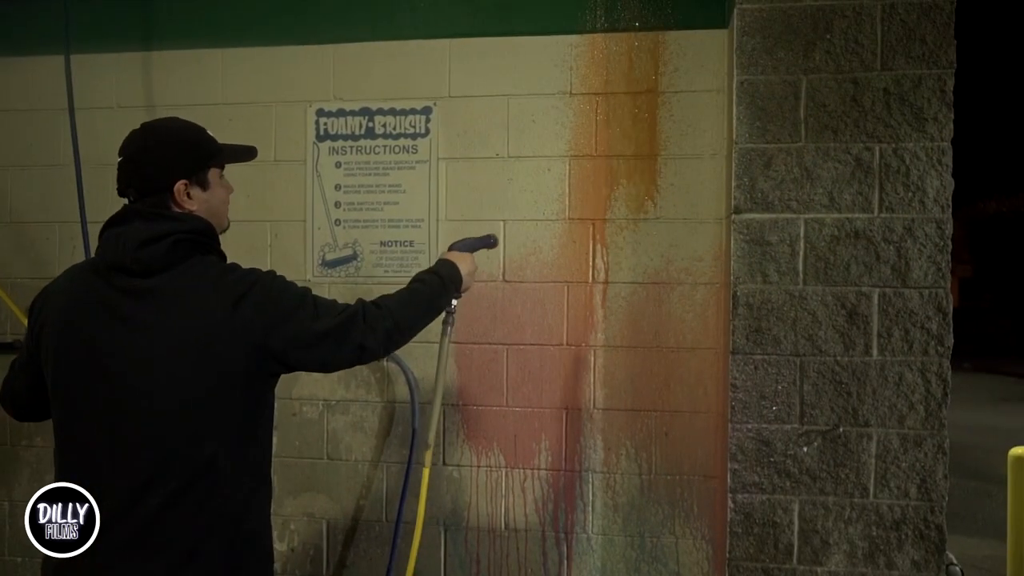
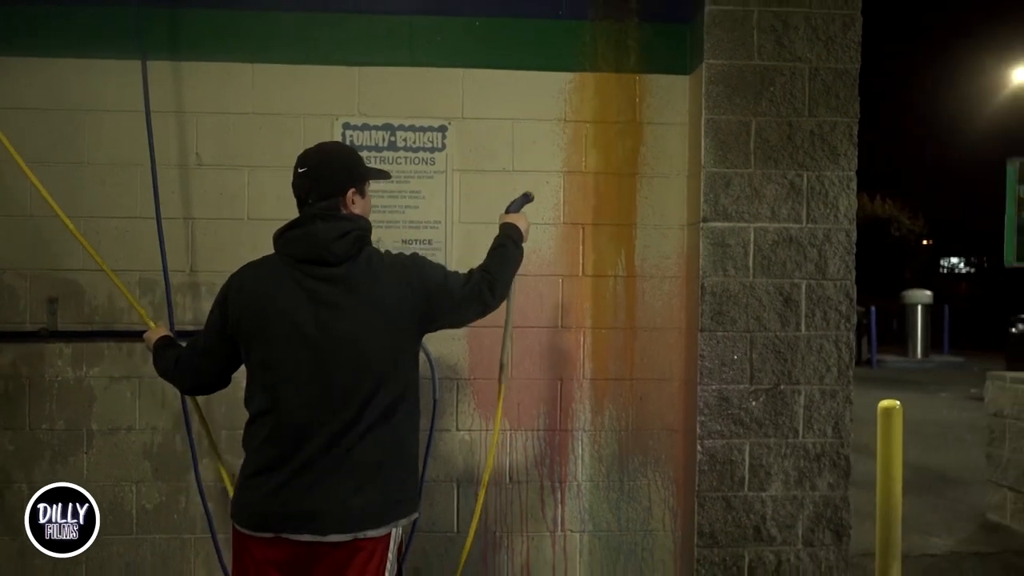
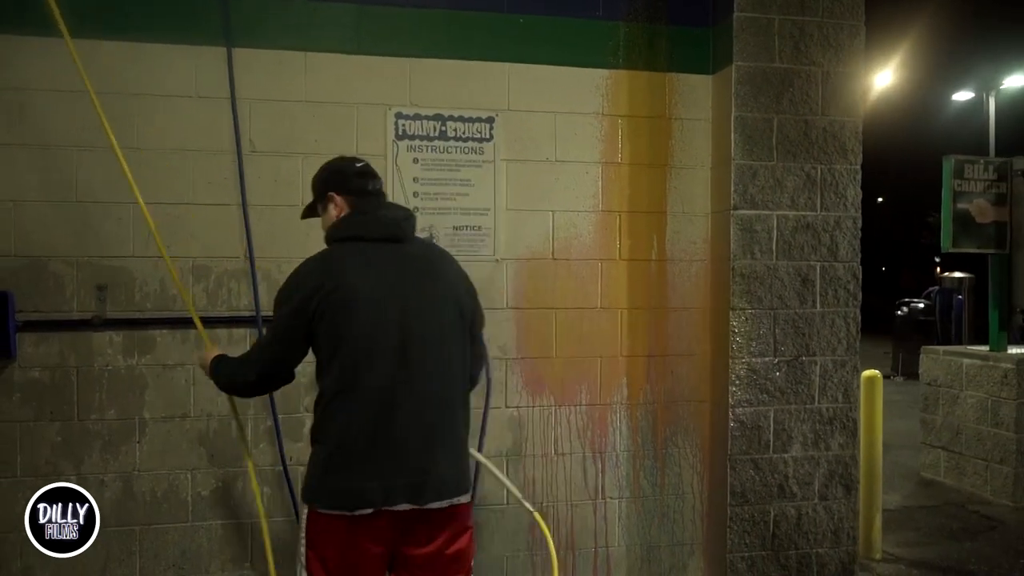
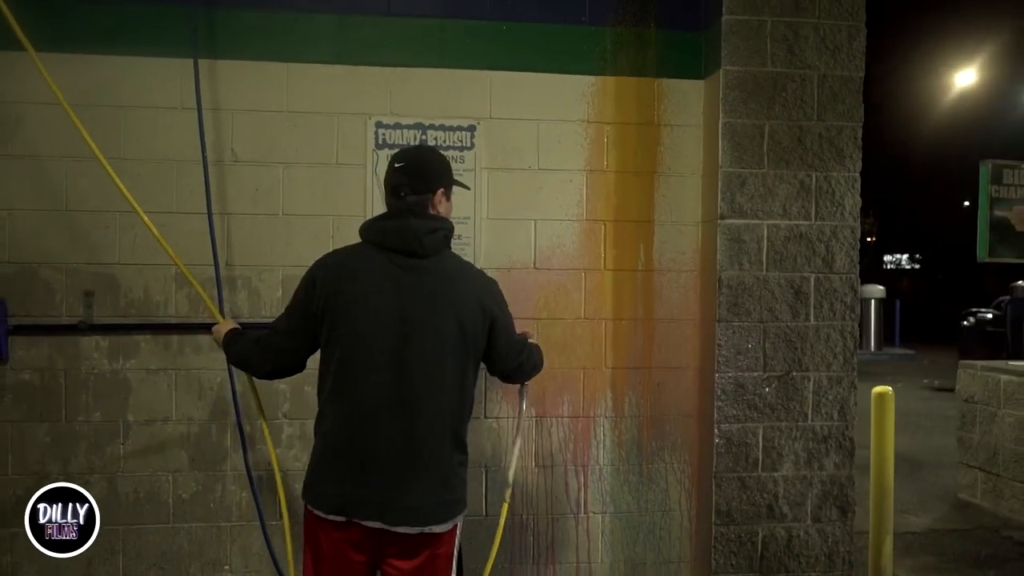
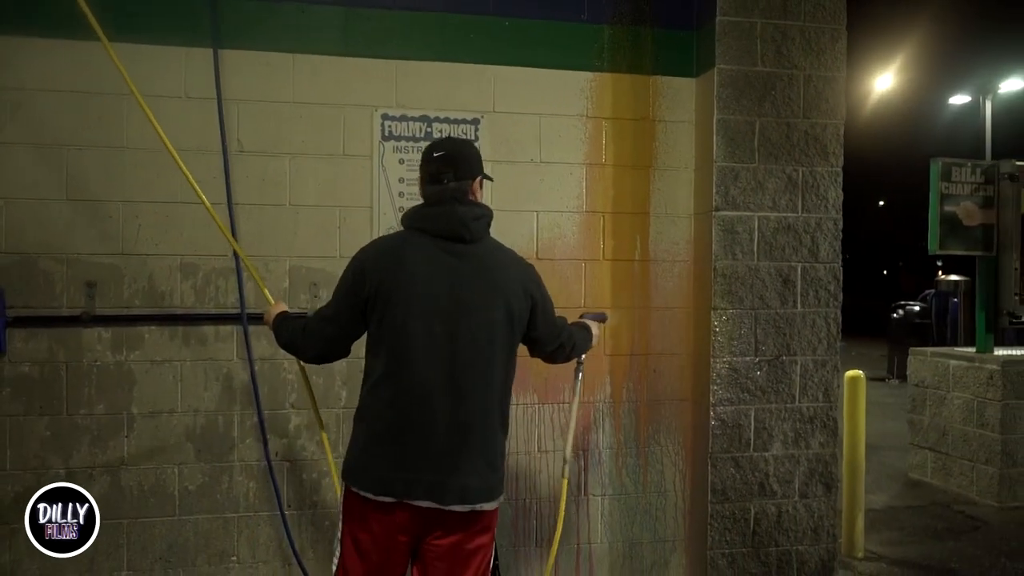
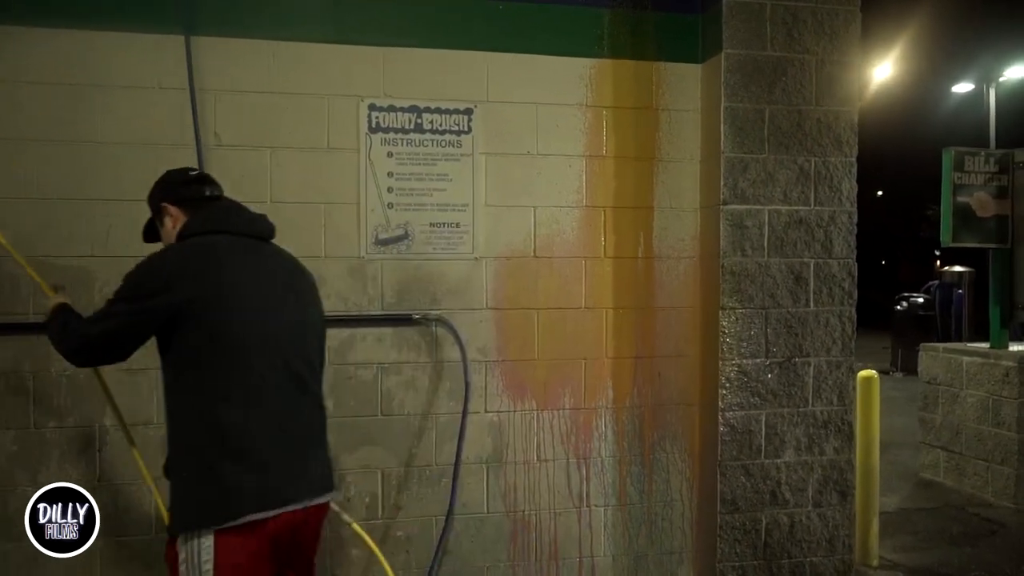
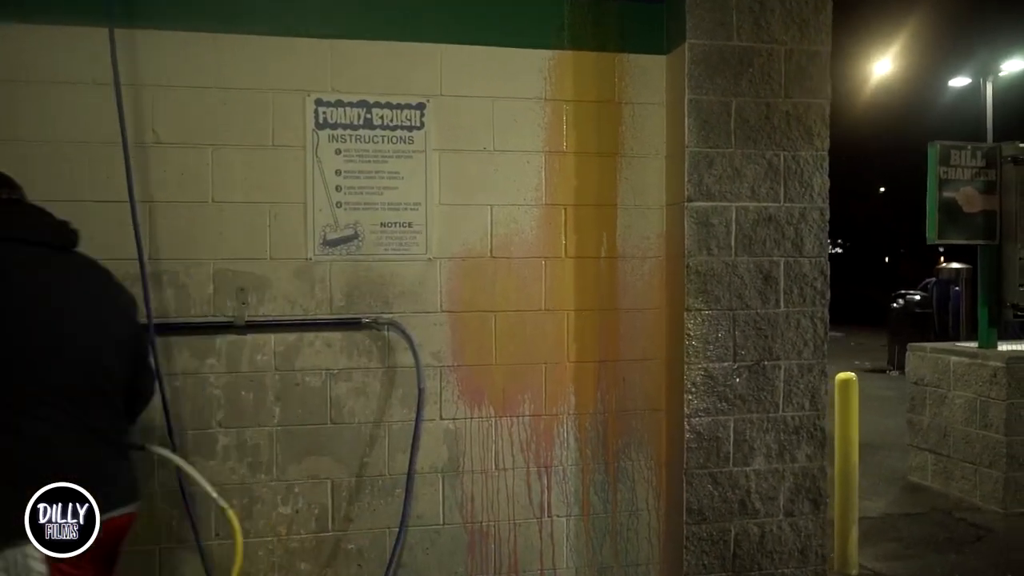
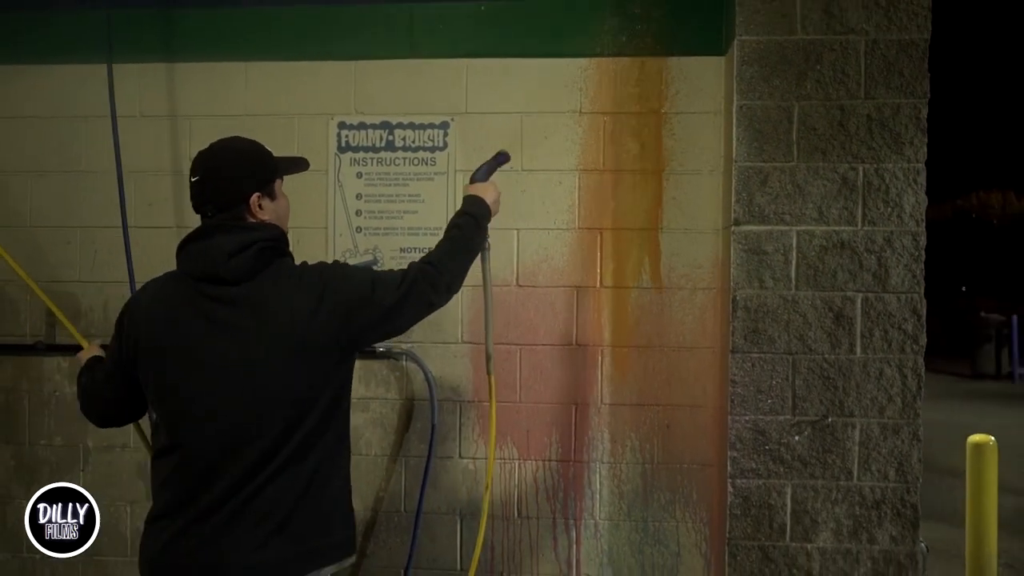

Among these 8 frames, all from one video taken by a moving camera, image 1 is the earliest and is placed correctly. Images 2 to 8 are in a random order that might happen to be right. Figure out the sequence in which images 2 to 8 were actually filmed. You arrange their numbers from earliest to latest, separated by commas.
8, 2, 4, 5, 3, 6, 7
